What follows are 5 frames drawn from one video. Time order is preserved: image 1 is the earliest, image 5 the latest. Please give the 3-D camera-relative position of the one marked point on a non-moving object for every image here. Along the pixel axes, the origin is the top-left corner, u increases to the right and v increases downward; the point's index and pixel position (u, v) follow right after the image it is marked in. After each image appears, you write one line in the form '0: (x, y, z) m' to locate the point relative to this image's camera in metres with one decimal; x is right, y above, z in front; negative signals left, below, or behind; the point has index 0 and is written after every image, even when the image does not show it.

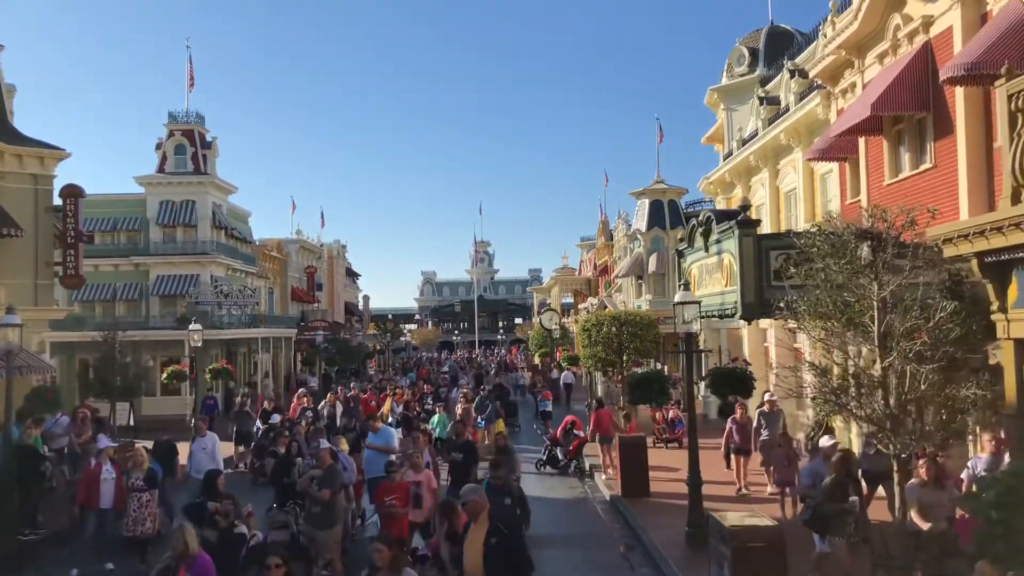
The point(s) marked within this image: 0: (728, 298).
0: (+2.7, -0.1, +10.8) m
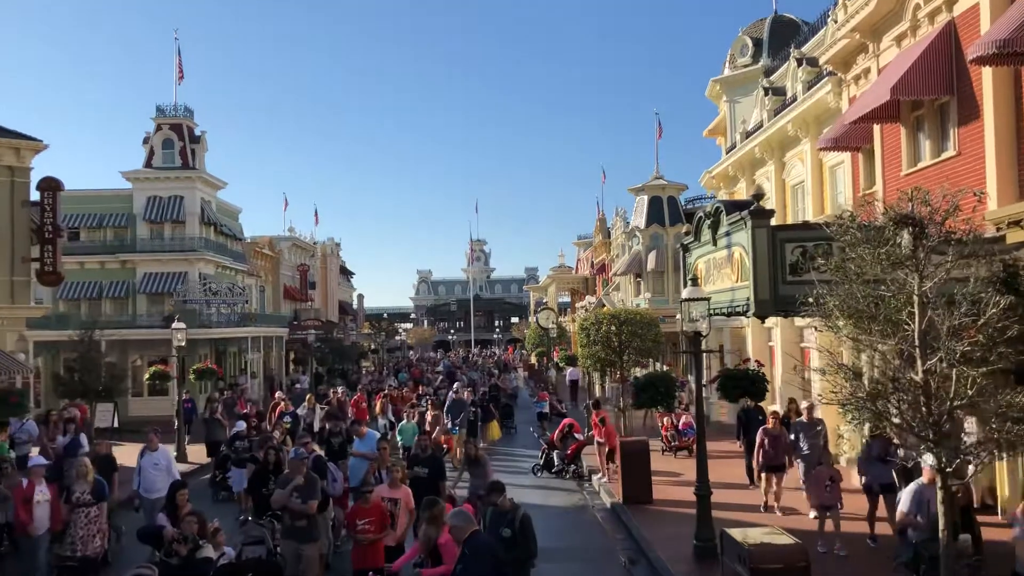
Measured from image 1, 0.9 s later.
0: (+2.6, -0.1, +10.1) m
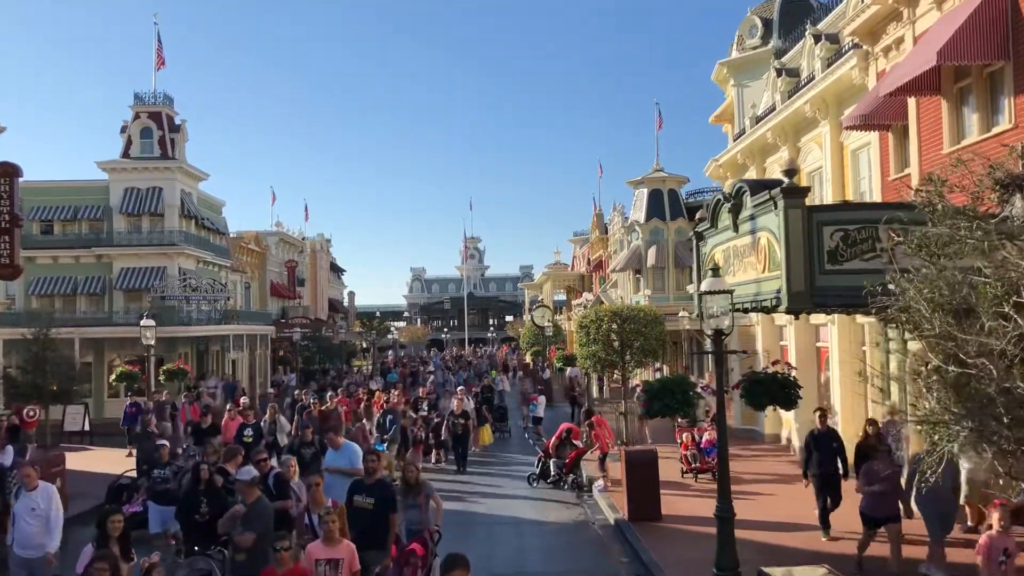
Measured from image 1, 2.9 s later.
0: (+2.6, 0.0, +8.7) m
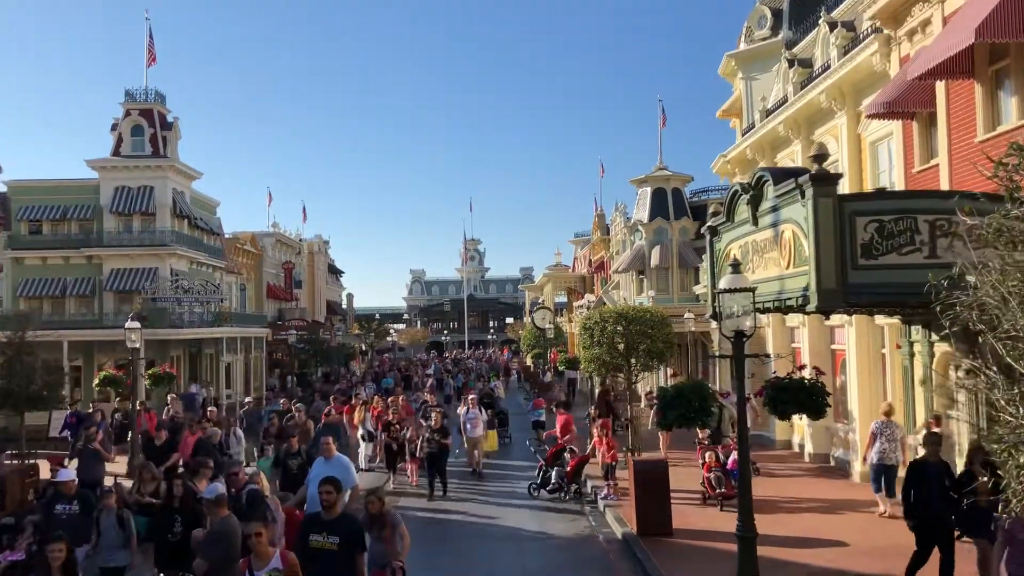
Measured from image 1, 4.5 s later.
0: (+2.6, 0.0, +8.0) m
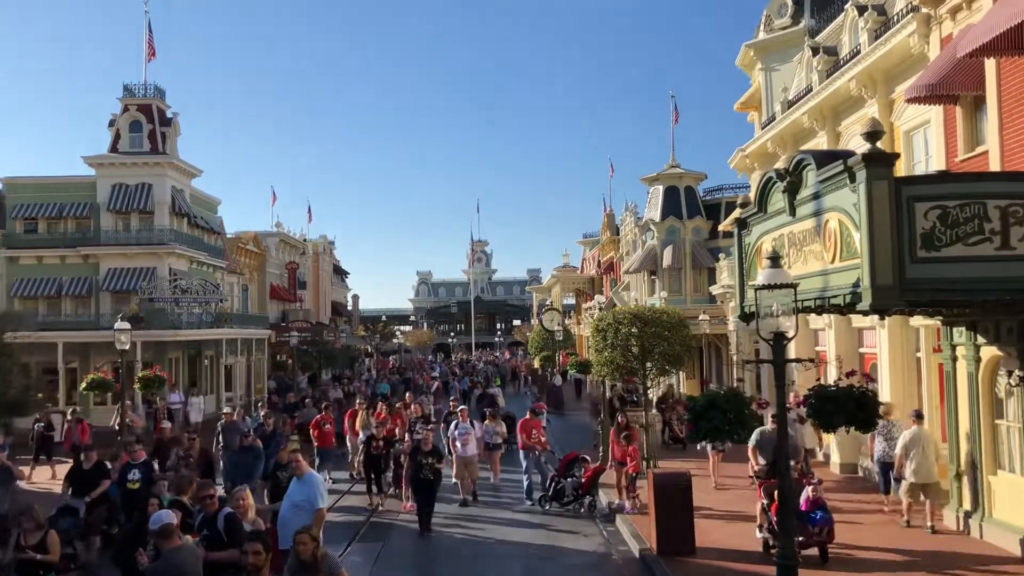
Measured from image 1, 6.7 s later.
0: (+2.7, +0.1, +7.1) m
